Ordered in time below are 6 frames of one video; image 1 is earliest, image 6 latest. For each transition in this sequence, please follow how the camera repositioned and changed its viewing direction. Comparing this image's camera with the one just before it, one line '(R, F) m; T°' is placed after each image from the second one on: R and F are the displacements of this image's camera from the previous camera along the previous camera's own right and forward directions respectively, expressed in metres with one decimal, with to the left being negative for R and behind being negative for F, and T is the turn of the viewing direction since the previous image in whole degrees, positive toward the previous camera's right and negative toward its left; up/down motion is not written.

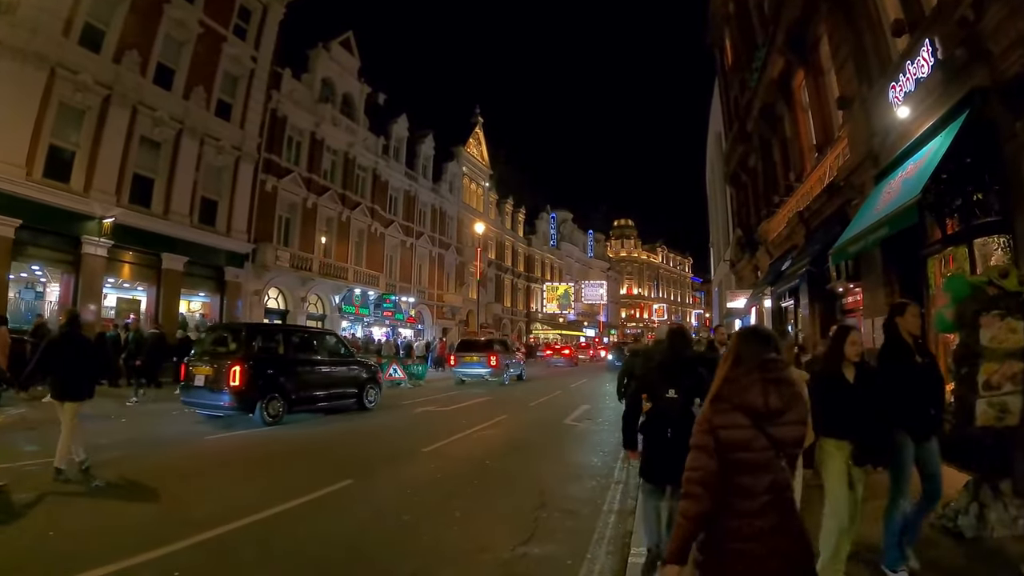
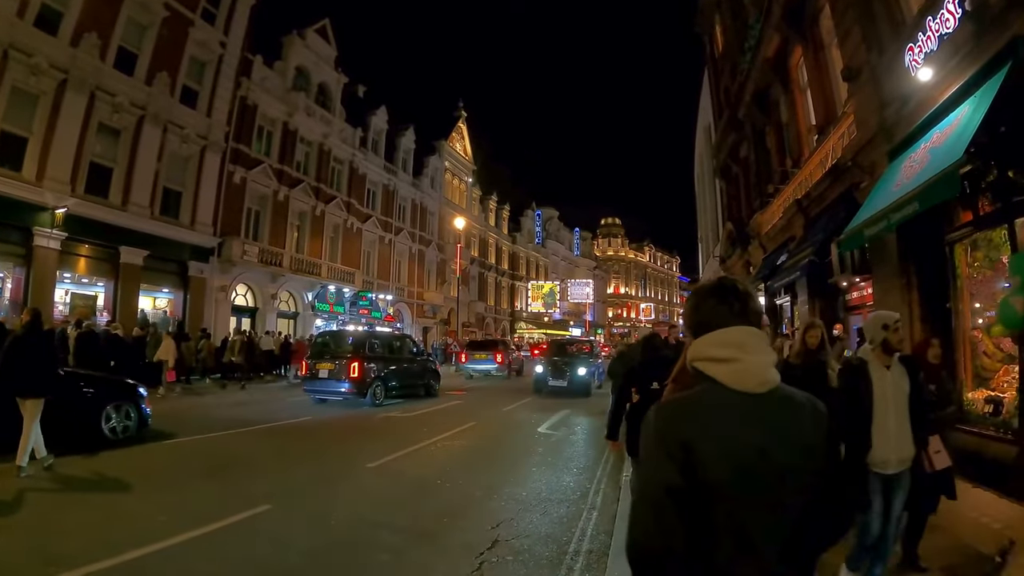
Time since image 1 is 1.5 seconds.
(+0.3, +1.1) m; +1°
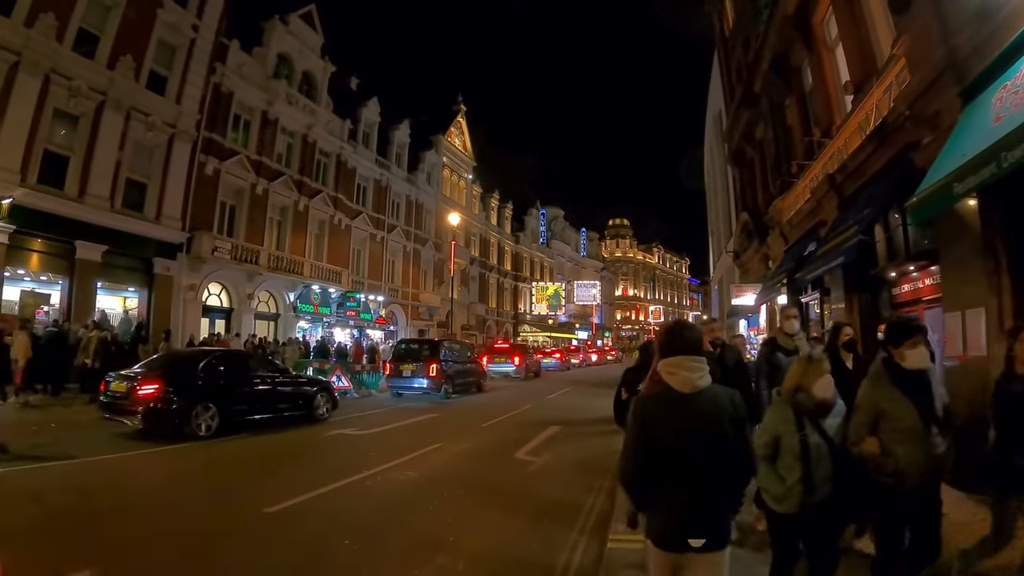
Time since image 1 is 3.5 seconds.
(+0.6, +1.9) m; -1°
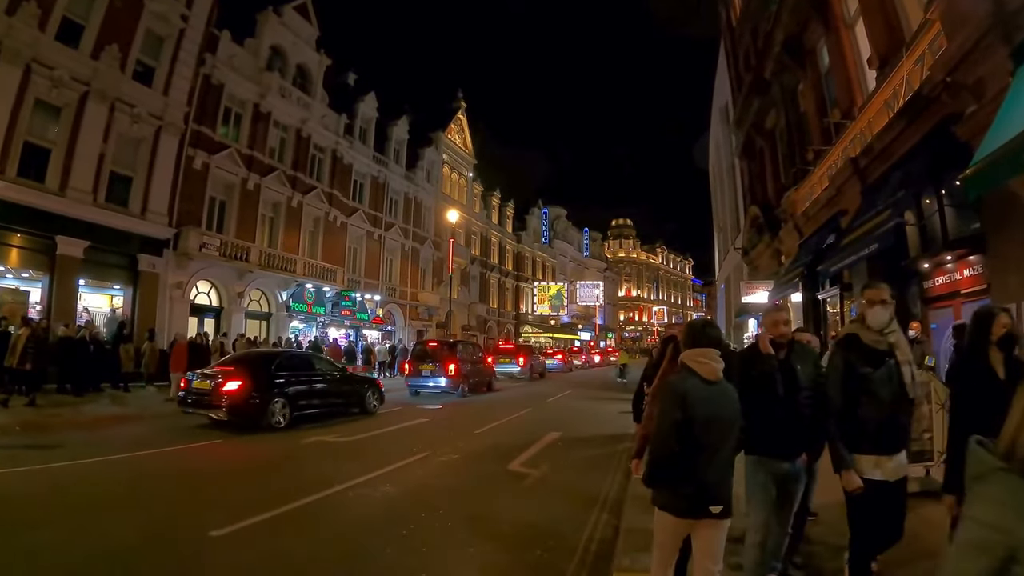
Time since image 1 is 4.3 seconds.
(+0.2, +0.8) m; 0°
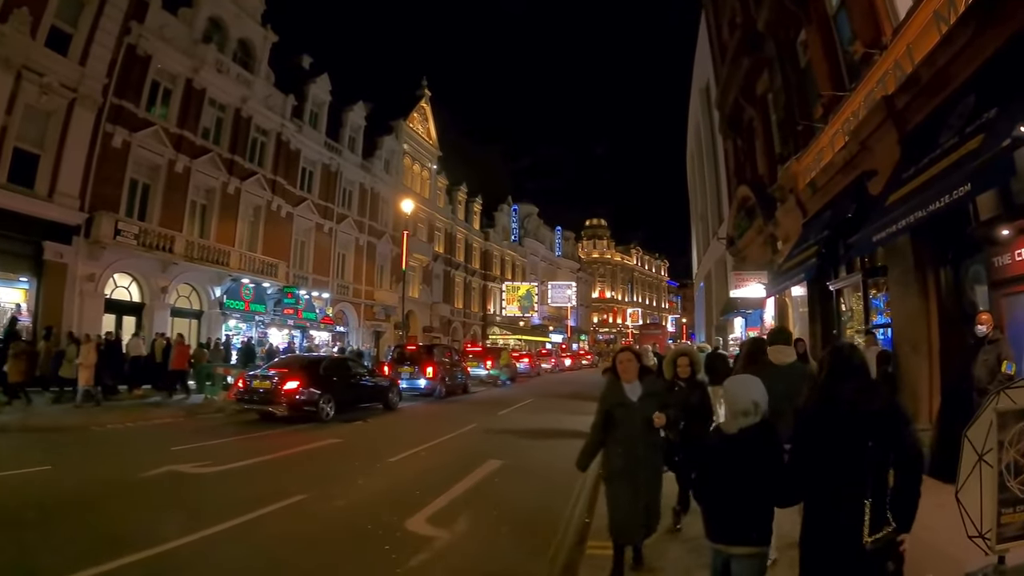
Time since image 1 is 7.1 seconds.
(+0.5, +2.2) m; +3°
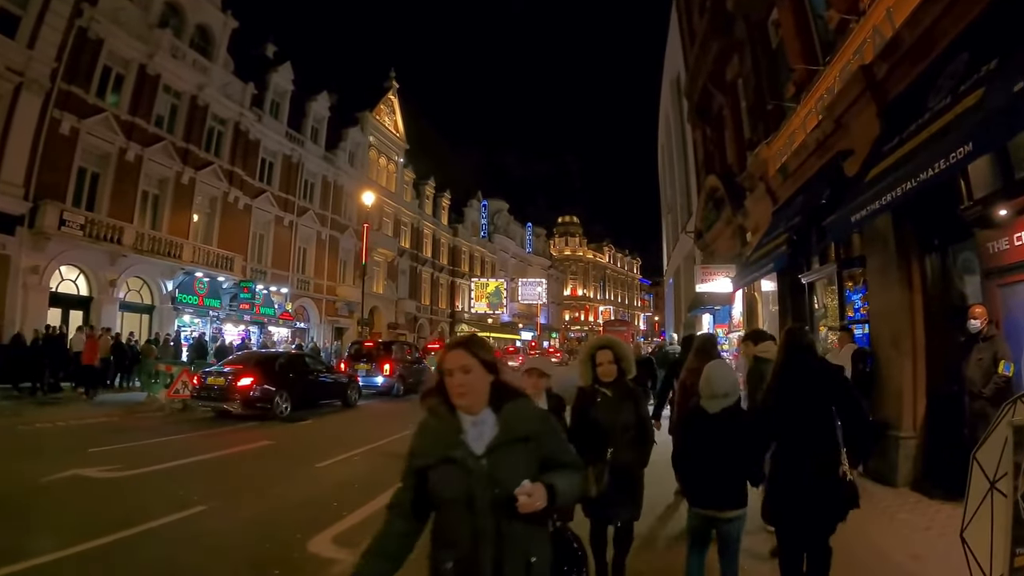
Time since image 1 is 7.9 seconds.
(+0.3, +0.3) m; +3°
